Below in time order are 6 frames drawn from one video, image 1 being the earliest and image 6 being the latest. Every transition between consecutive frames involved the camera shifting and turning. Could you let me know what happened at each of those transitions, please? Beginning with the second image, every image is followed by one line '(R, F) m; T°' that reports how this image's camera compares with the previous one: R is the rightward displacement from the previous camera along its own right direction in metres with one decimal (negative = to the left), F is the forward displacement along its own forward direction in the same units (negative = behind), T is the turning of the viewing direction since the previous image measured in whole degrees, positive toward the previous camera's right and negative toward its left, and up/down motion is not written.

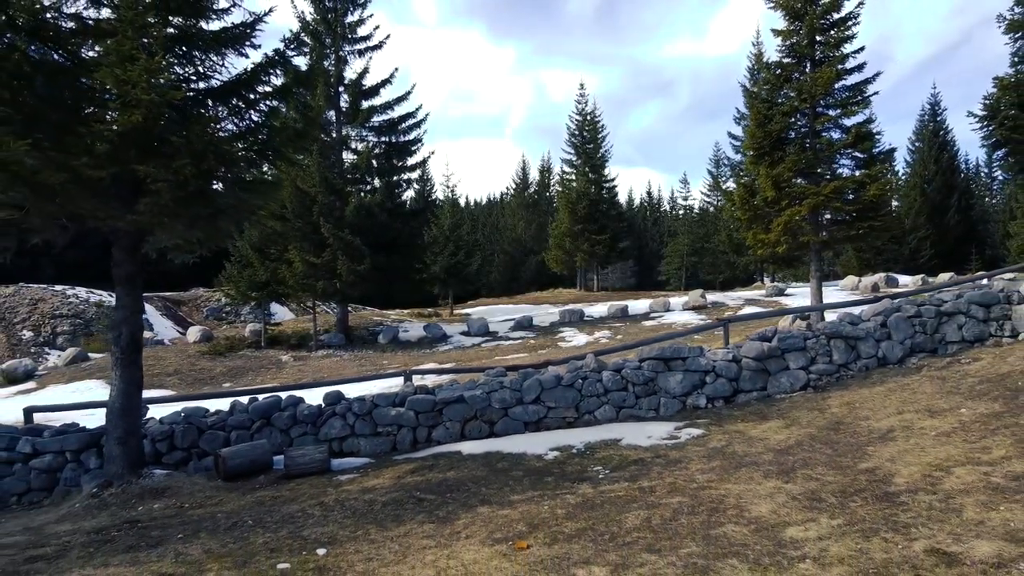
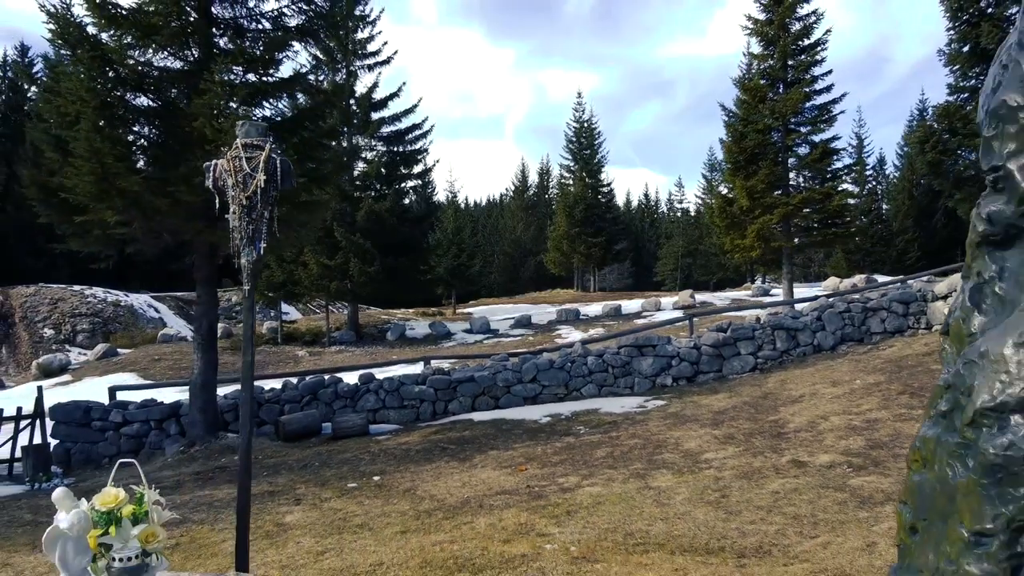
(0.0, -1.9) m; 0°
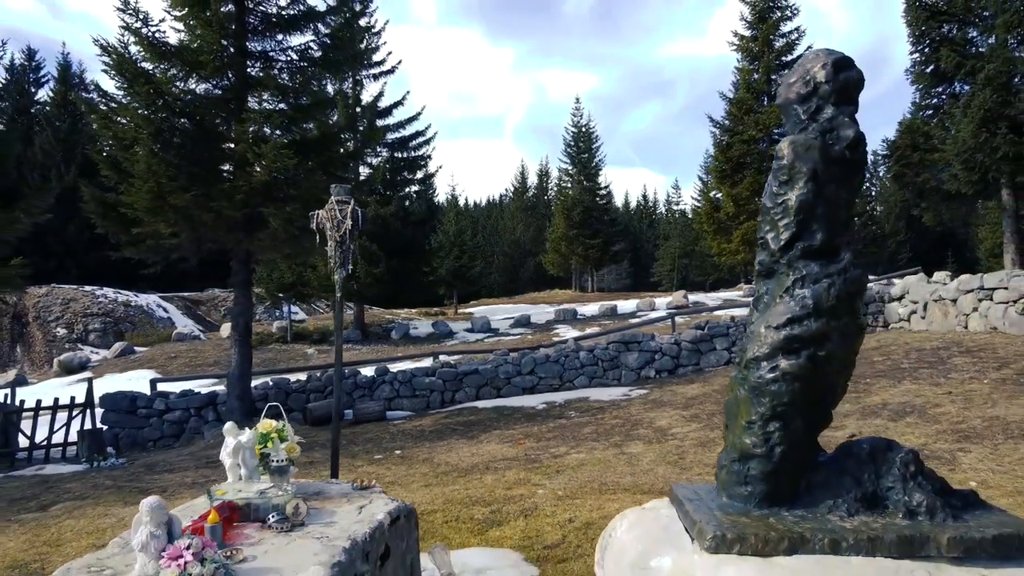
(0.0, -1.3) m; 0°
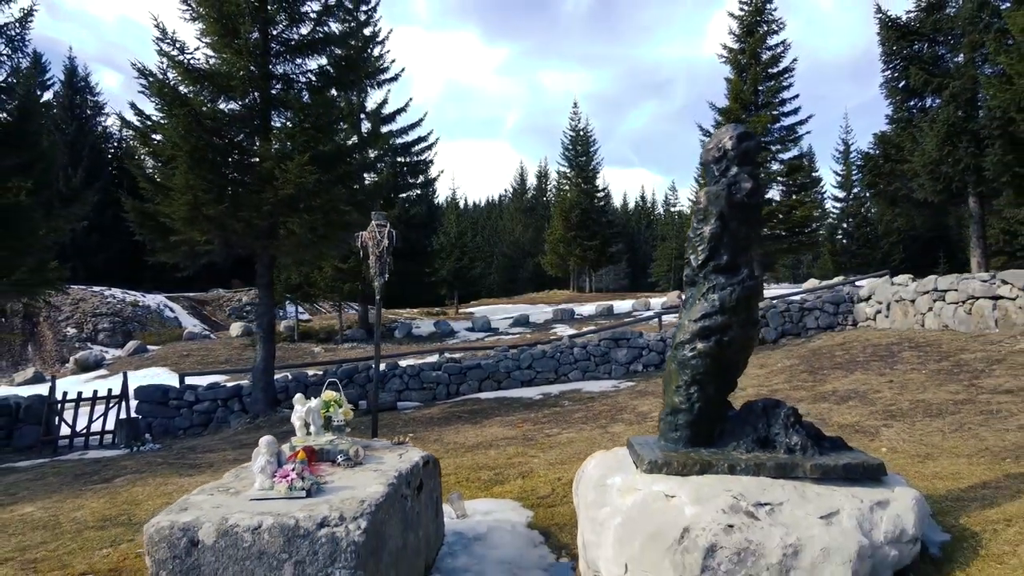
(0.0, -1.1) m; 0°
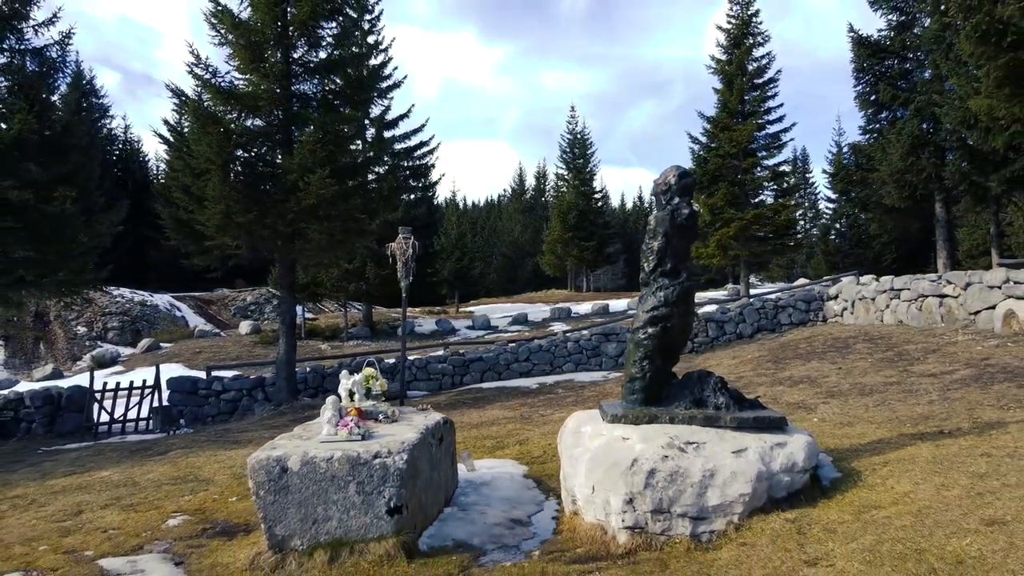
(0.0, -1.2) m; 0°
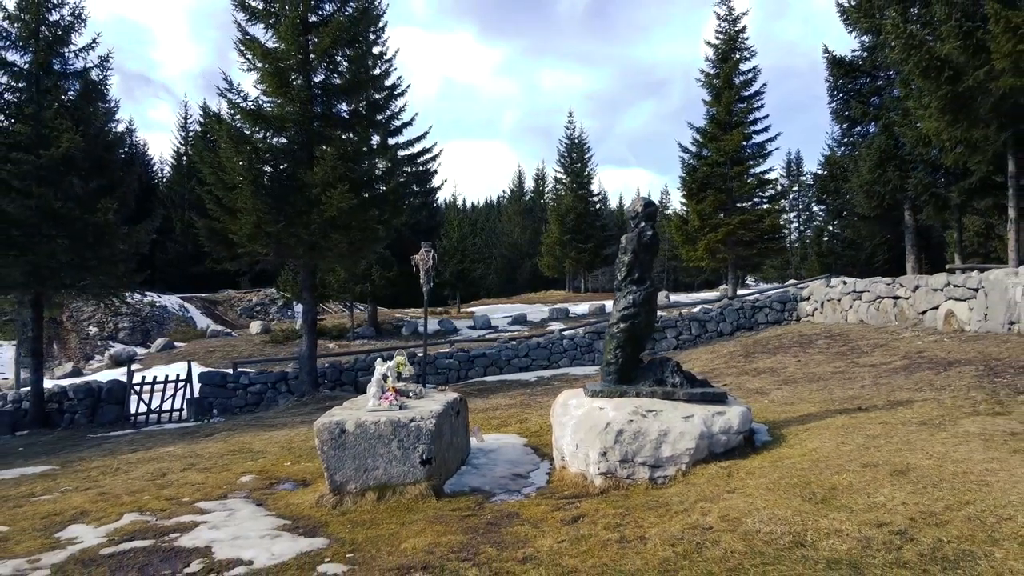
(0.0, -1.4) m; 0°
